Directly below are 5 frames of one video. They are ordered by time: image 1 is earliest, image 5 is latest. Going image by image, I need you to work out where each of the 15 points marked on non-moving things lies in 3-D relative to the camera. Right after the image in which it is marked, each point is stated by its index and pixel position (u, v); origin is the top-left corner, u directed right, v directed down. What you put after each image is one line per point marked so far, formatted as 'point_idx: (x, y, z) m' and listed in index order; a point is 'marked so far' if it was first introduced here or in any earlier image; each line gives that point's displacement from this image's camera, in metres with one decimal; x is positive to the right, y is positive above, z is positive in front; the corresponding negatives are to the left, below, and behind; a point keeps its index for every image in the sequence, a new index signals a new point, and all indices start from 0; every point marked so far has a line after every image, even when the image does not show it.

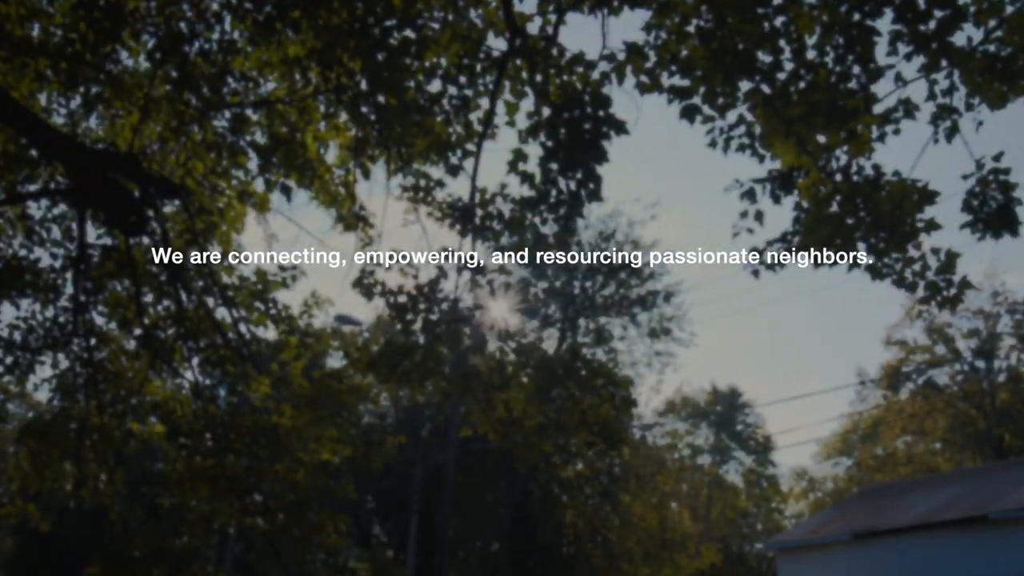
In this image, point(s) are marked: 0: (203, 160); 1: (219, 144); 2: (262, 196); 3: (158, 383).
0: (-3.0, +1.4, +10.1) m
1: (-2.7, +1.4, +9.8) m
2: (-2.6, +1.1, +10.8) m
3: (-3.9, -1.0, +11.3) m
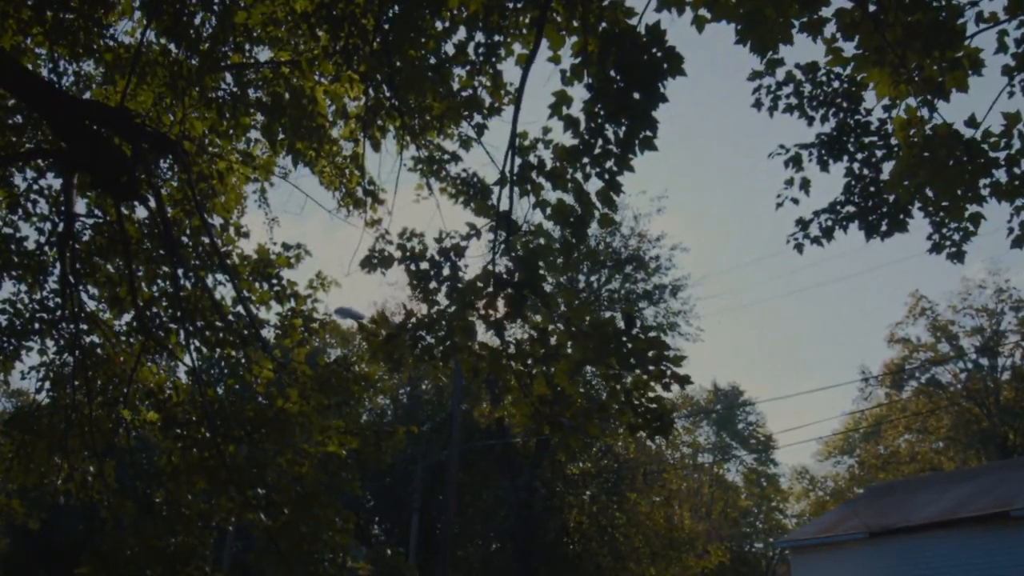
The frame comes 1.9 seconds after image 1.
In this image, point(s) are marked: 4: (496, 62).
0: (-2.8, +1.5, +9.4) m
1: (-2.6, +1.6, +9.1) m
2: (-2.4, +1.3, +10.1) m
3: (-3.7, -0.8, +10.6) m
4: (-0.1, +1.7, +7.6) m
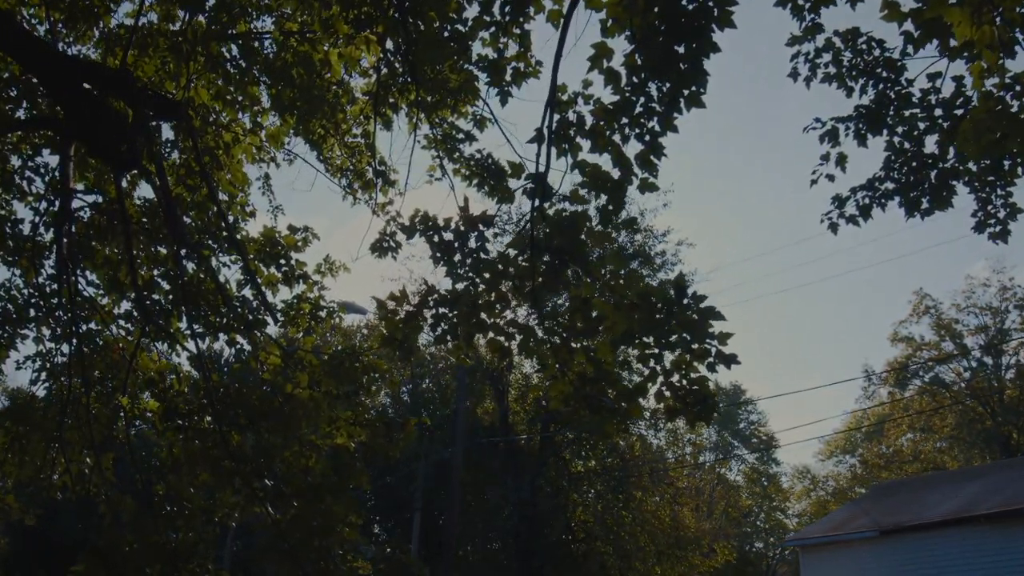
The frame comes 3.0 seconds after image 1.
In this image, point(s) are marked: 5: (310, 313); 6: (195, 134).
0: (-2.6, +1.7, +9.0) m
1: (-2.4, +1.8, +8.6) m
2: (-2.2, +1.4, +9.7) m
3: (-3.6, -0.7, +10.2) m
4: (+0.1, +1.8, +7.1) m
5: (-2.0, -0.2, +10.4) m
6: (-2.5, +1.2, +8.1) m
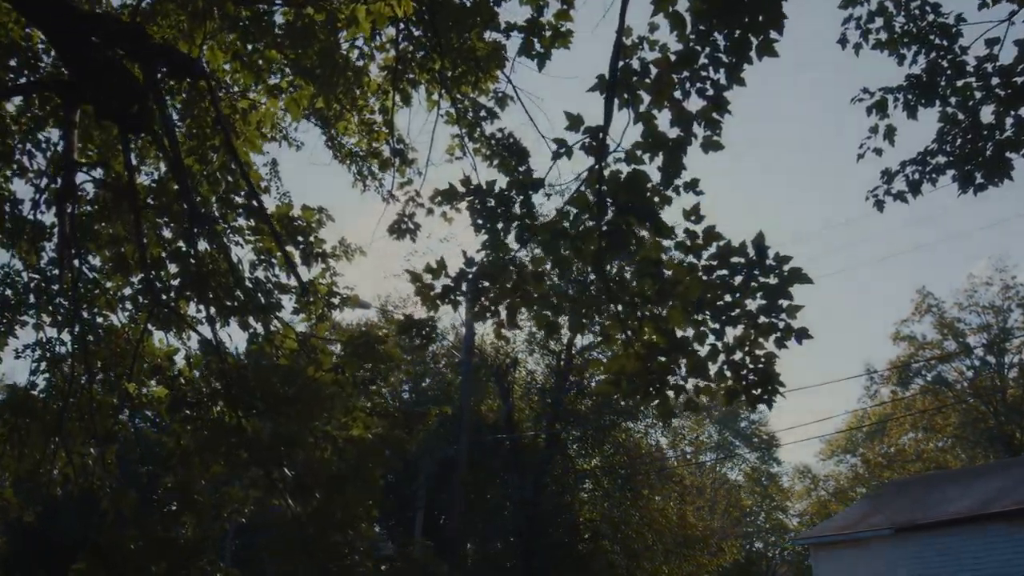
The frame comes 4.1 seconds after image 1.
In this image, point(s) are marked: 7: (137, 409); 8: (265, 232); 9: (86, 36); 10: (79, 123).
0: (-2.4, +1.8, +8.6) m
1: (-2.2, +1.9, +8.2) m
2: (-2.0, +1.6, +9.3) m
3: (-3.4, -0.5, +9.8) m
4: (+0.3, +2.0, +6.7) m
5: (-1.8, -0.1, +9.9) m
6: (-2.3, +1.3, +7.7) m
7: (-3.5, -1.1, +9.5) m
8: (-2.1, +0.4, +8.7) m
9: (-2.9, +1.6, +6.9) m
10: (-3.3, +1.2, +7.7) m
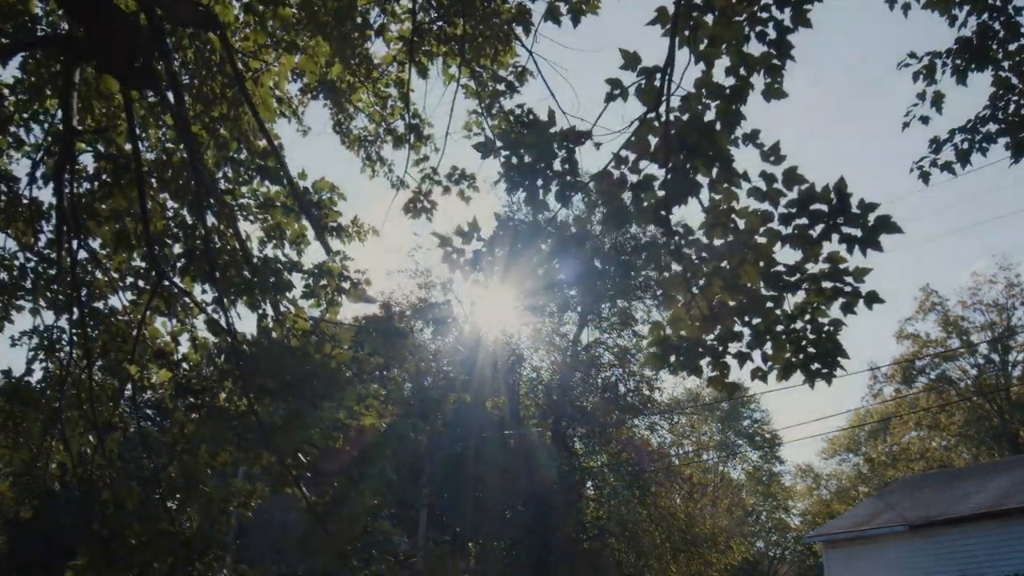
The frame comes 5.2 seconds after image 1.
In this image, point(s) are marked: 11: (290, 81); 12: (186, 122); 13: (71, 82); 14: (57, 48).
0: (-2.3, +2.0, +8.2) m
1: (-2.0, +2.1, +7.8) m
2: (-1.8, +1.7, +8.8) m
3: (-3.2, -0.4, +9.4) m
4: (+0.5, +2.1, +6.3) m
5: (-1.6, +0.1, +9.5) m
6: (-2.1, +1.5, +7.2) m
7: (-3.3, -1.0, +9.1) m
8: (-2.0, +0.6, +8.3) m
9: (-2.7, +1.8, +6.5) m
10: (-3.1, +1.4, +7.3) m
11: (-2.1, +2.0, +9.9) m
12: (-2.2, +1.1, +6.9) m
13: (-3.0, +1.4, +7.1) m
14: (-3.0, +1.5, +6.9) m
